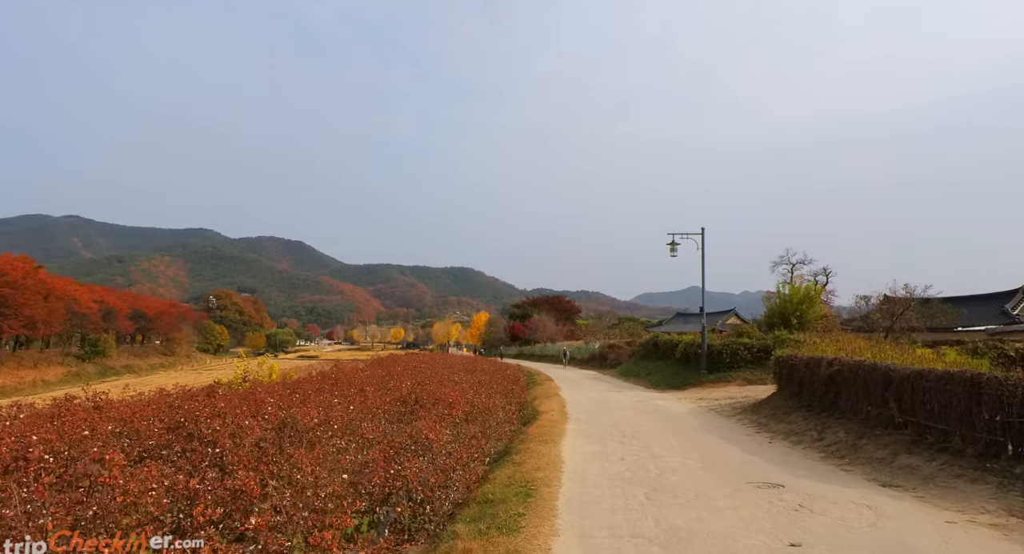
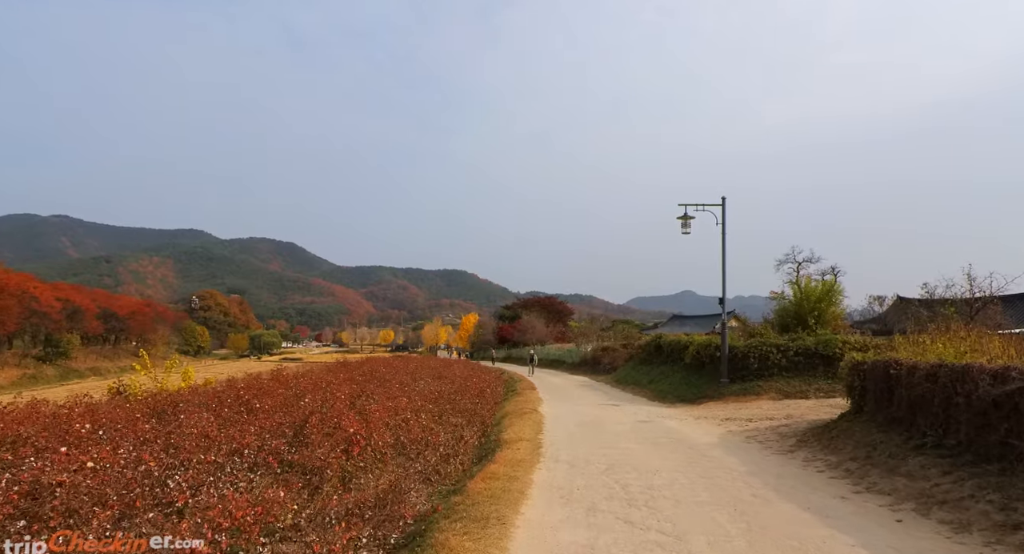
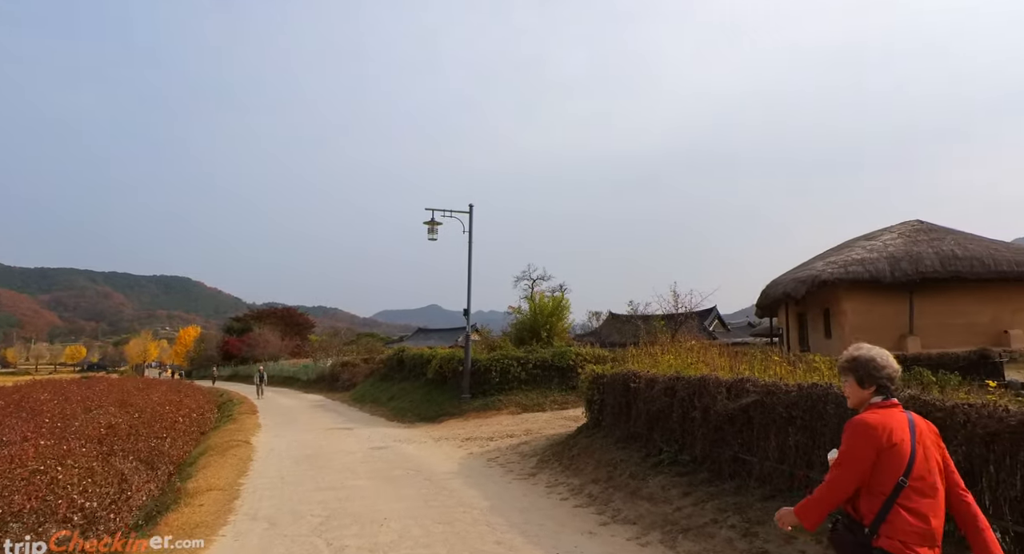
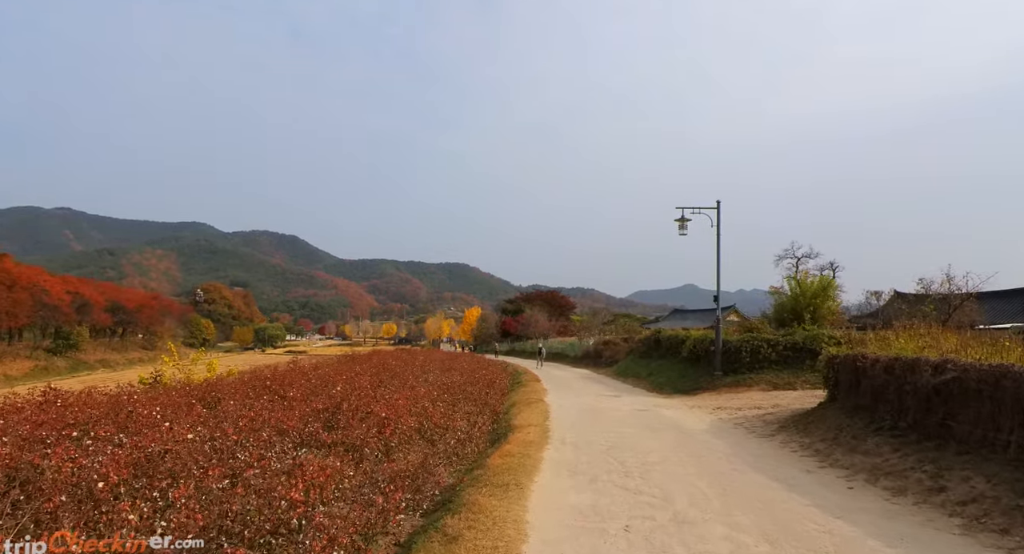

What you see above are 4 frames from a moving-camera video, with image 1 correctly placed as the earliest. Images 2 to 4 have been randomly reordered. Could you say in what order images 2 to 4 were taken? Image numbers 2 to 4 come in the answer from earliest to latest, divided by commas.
4, 2, 3
